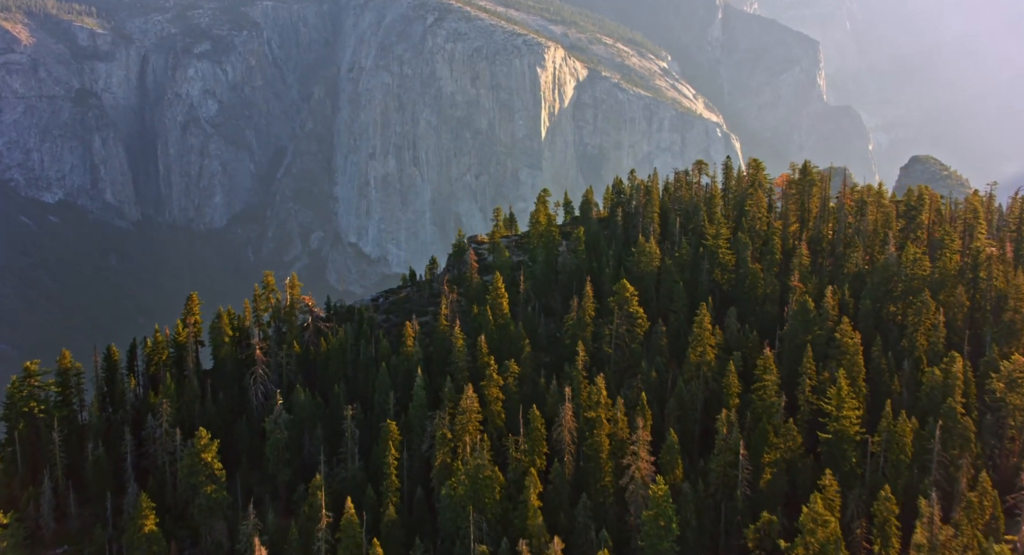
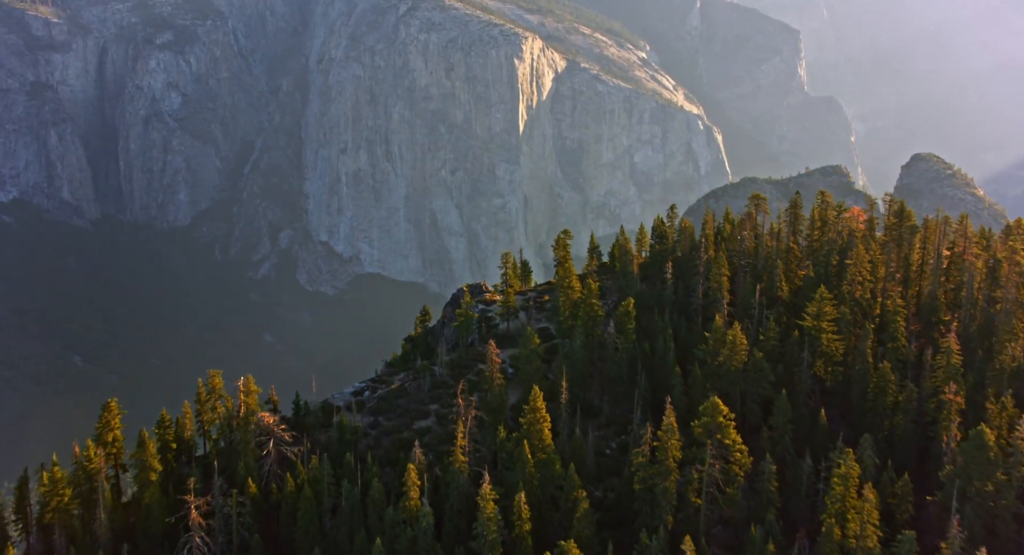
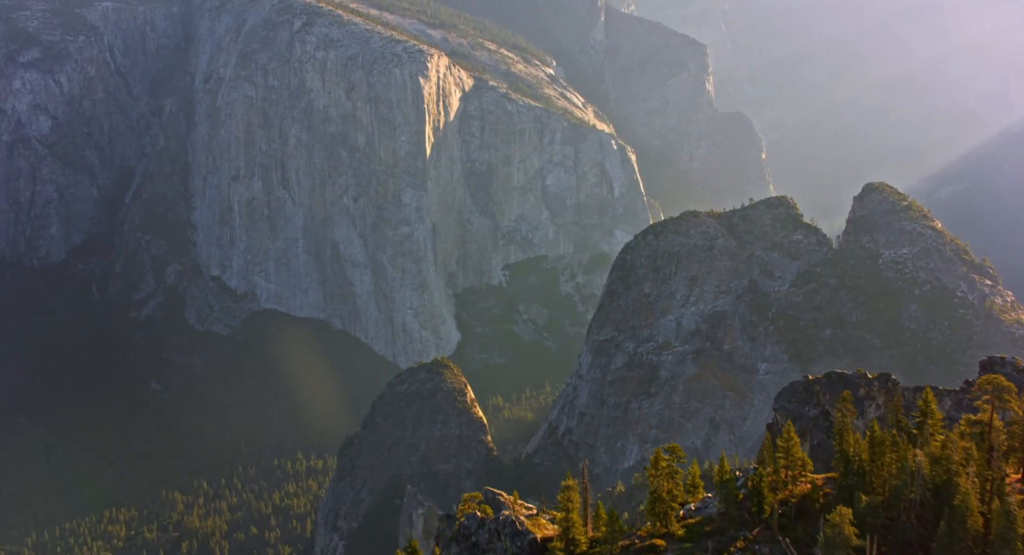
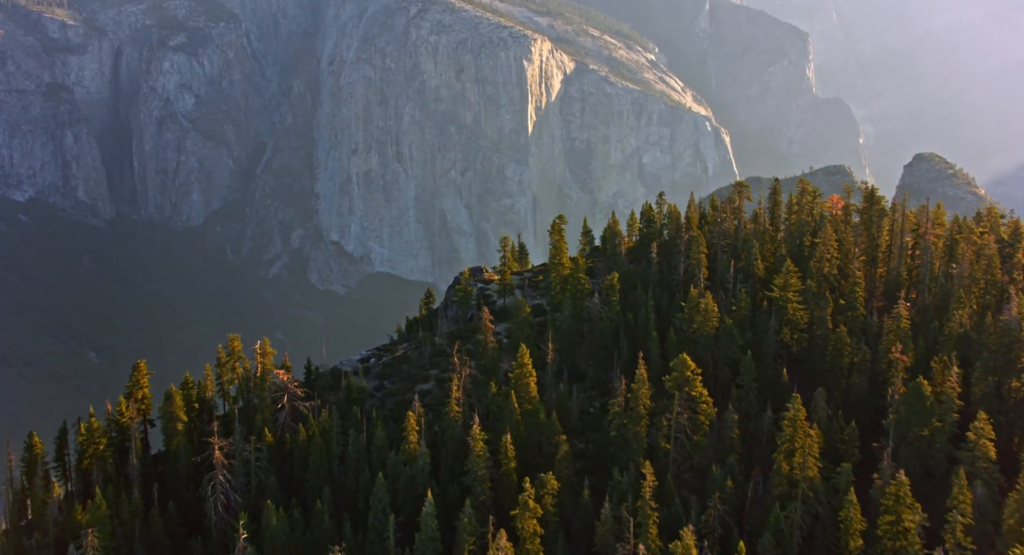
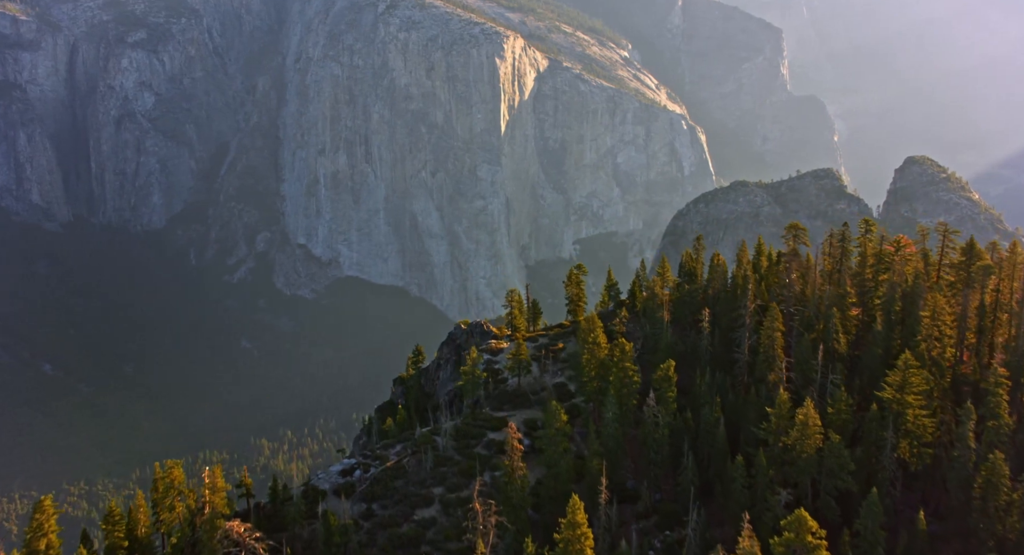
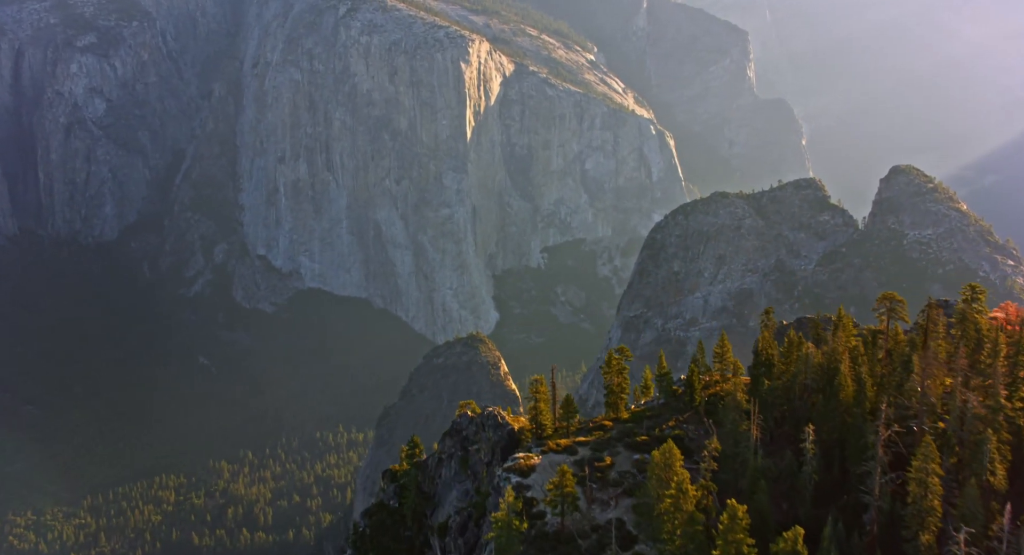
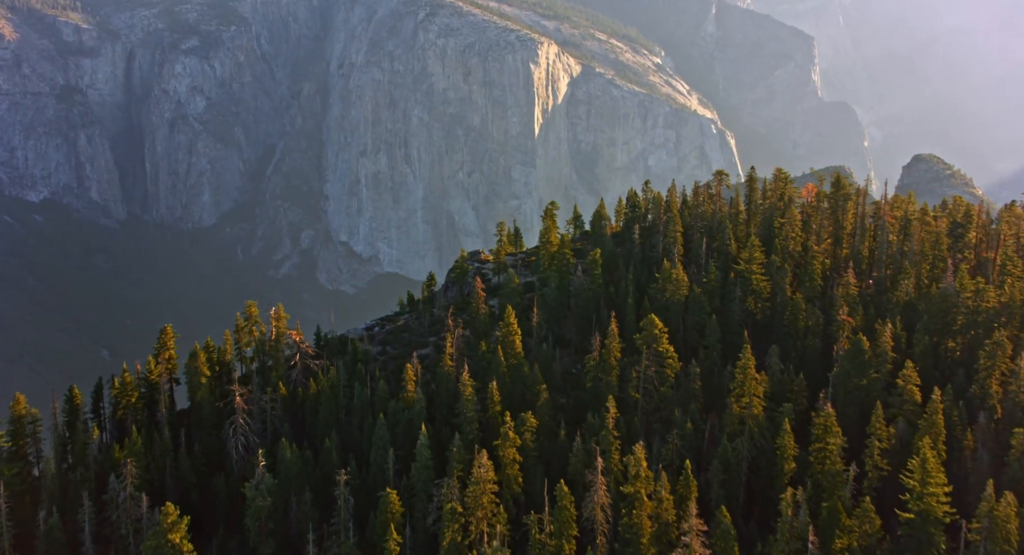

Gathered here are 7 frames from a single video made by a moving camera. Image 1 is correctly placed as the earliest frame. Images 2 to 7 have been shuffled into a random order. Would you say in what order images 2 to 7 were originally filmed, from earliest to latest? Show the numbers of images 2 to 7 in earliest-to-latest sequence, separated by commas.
7, 4, 2, 5, 6, 3
